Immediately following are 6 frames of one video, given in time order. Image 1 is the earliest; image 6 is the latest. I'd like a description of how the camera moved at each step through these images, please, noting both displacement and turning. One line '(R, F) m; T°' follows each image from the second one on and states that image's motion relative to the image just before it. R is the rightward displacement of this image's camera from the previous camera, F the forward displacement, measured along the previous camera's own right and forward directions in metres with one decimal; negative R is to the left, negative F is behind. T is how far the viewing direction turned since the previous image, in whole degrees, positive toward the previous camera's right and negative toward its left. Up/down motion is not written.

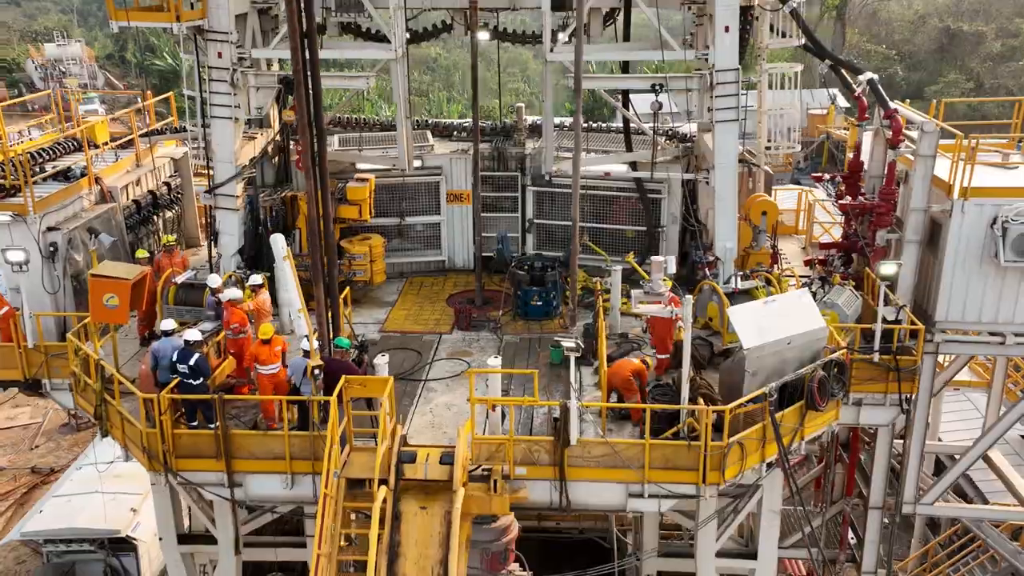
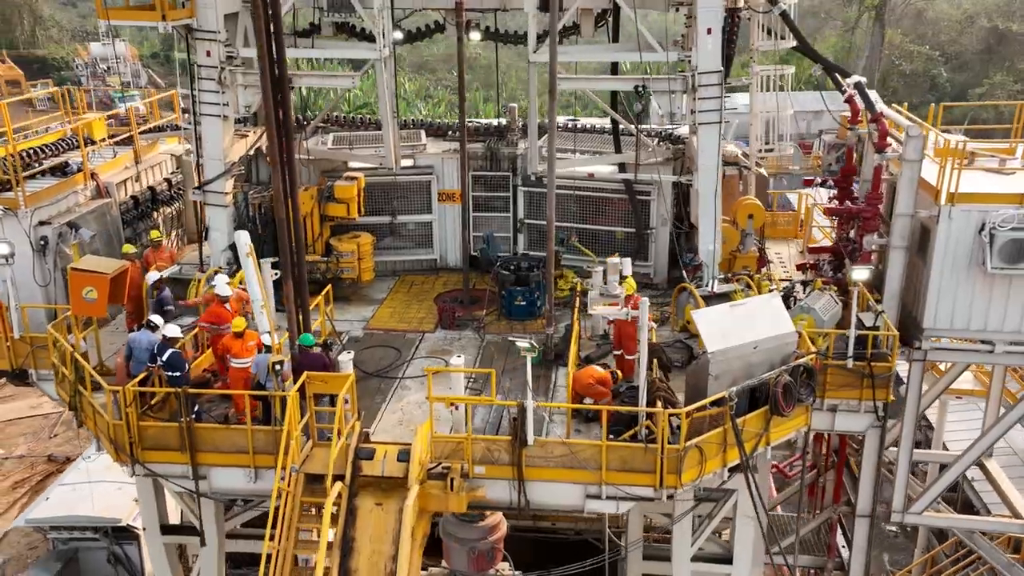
(+0.8, 0.0) m; -2°
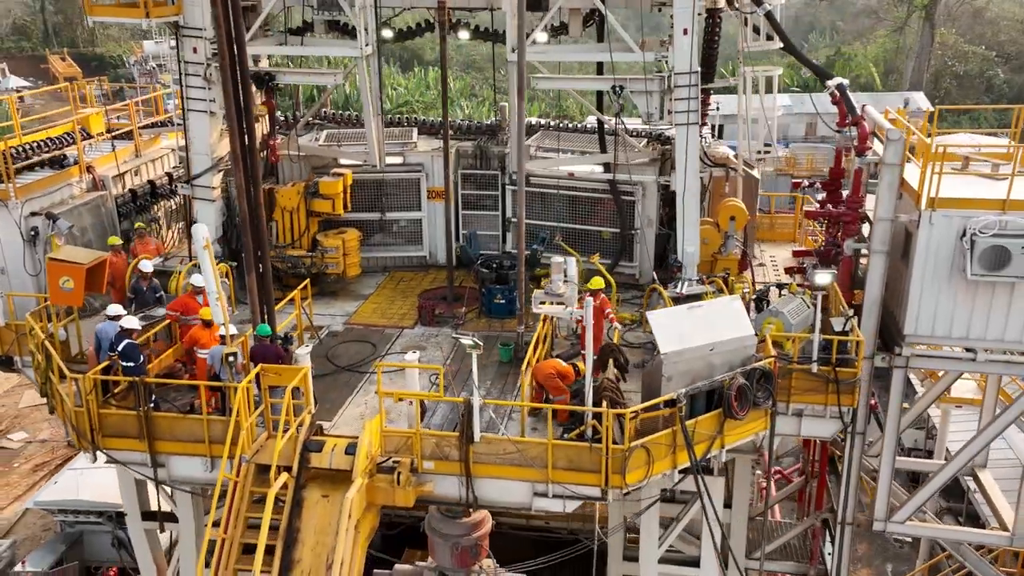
(+1.0, 0.0) m; -3°
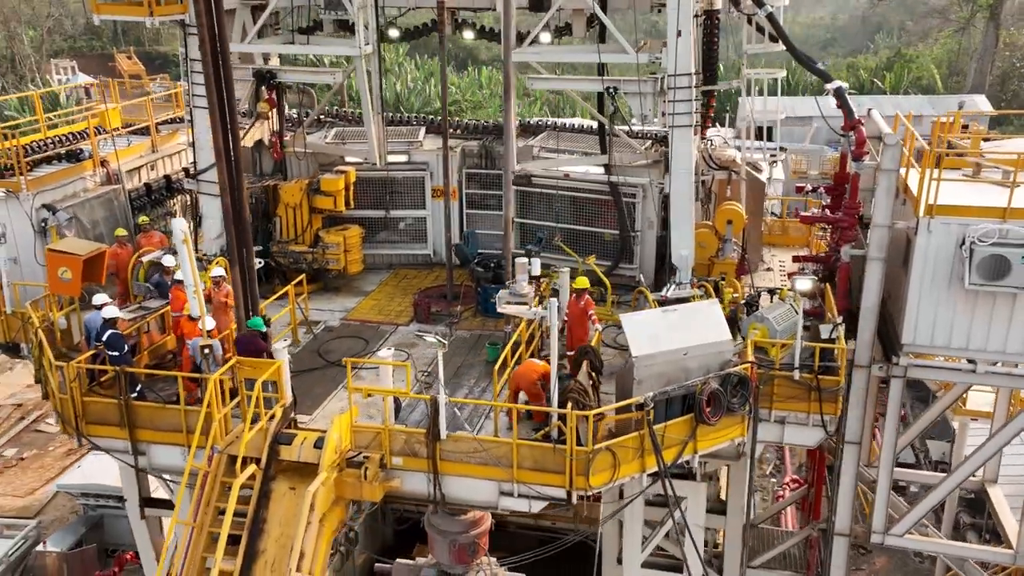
(+0.9, 0.0) m; -3°
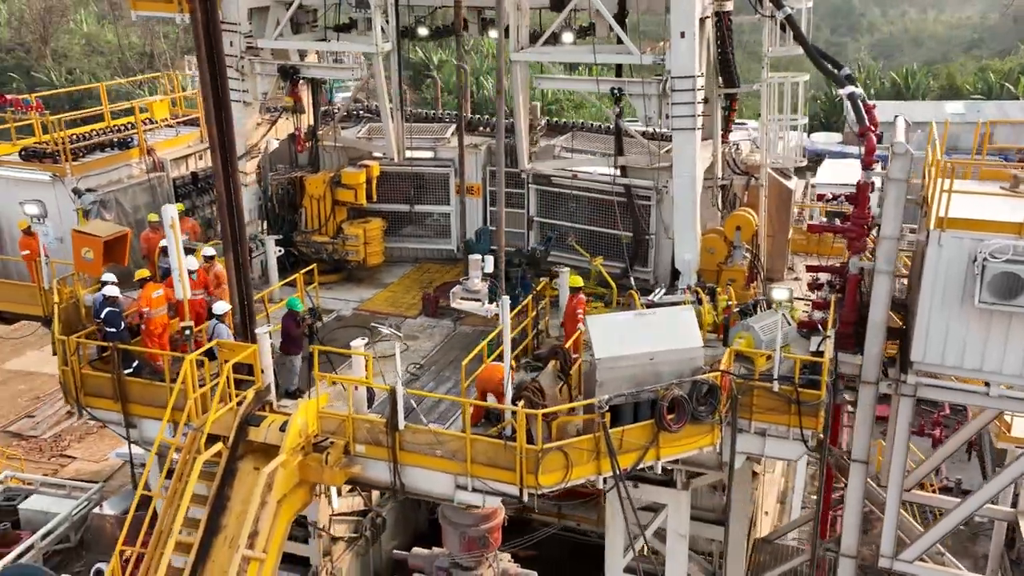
(+1.6, 0.0) m; -6°
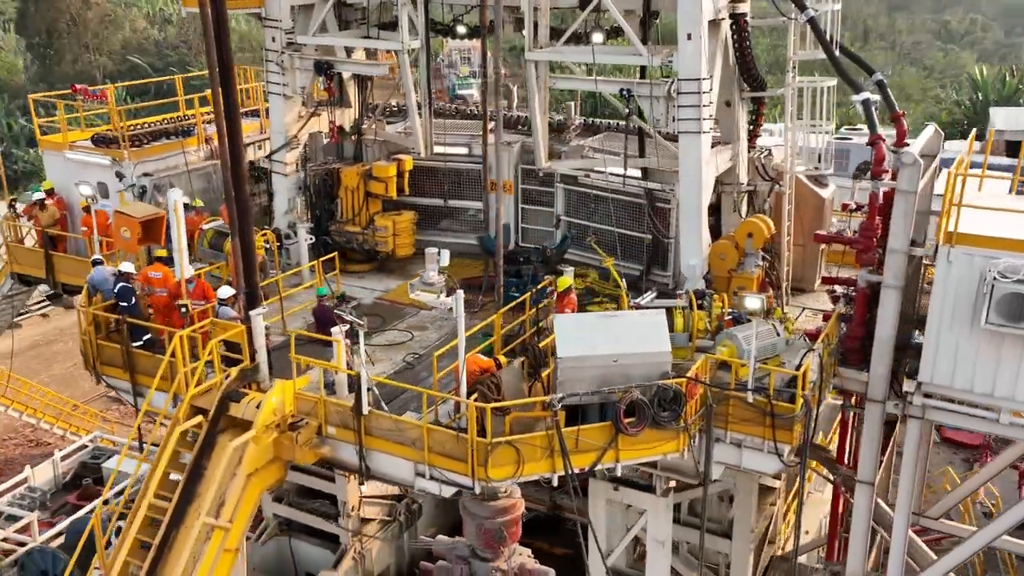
(+1.8, -0.1) m; -8°
